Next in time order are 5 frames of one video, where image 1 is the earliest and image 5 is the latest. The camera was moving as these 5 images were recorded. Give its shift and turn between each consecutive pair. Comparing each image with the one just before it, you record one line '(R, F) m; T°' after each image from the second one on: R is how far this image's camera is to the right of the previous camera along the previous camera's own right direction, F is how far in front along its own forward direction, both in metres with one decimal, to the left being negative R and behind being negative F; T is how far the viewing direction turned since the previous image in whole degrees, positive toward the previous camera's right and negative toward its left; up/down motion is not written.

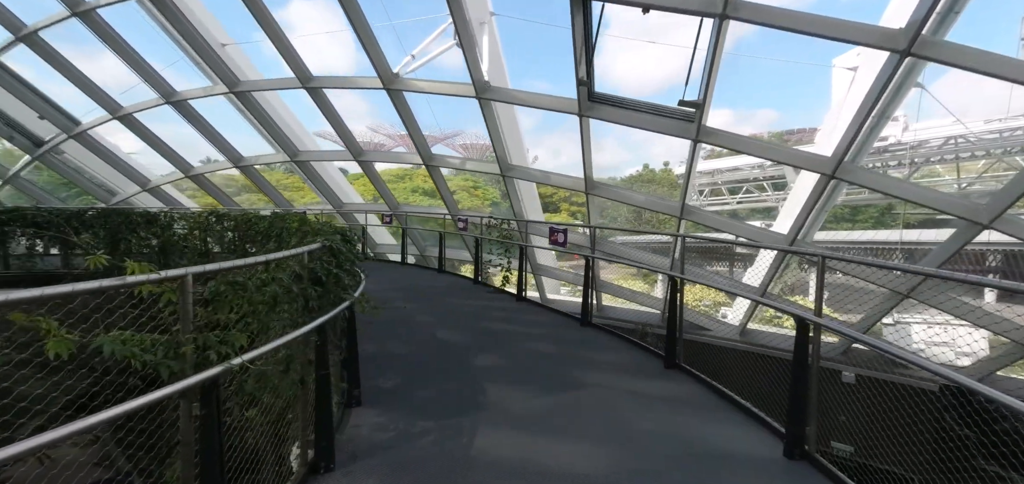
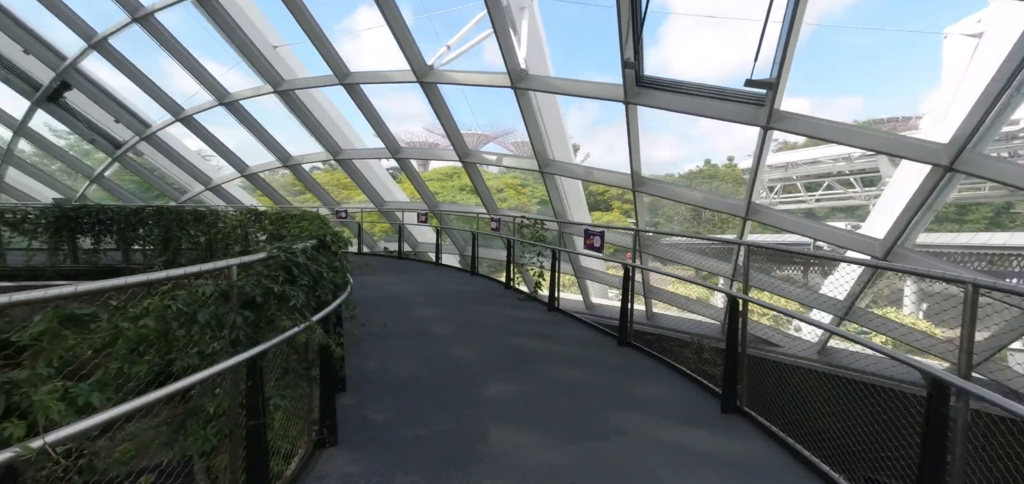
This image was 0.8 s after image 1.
(+0.3, +0.7) m; -7°
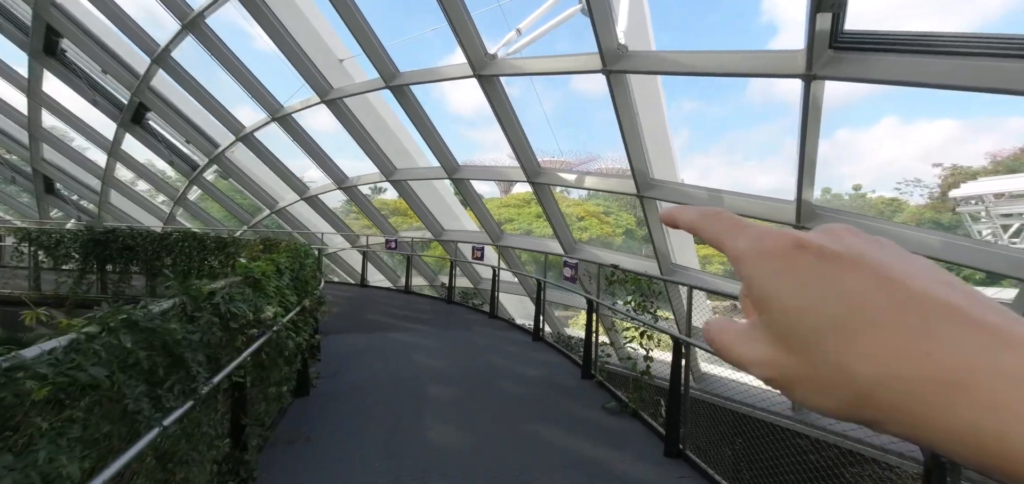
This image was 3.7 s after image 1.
(-0.1, +2.6) m; -11°
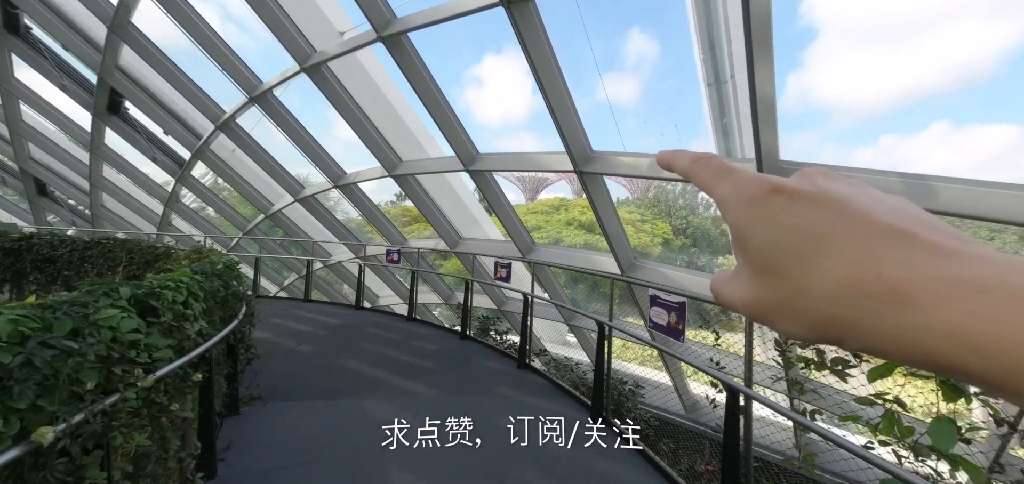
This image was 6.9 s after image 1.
(-0.2, +2.3) m; -3°
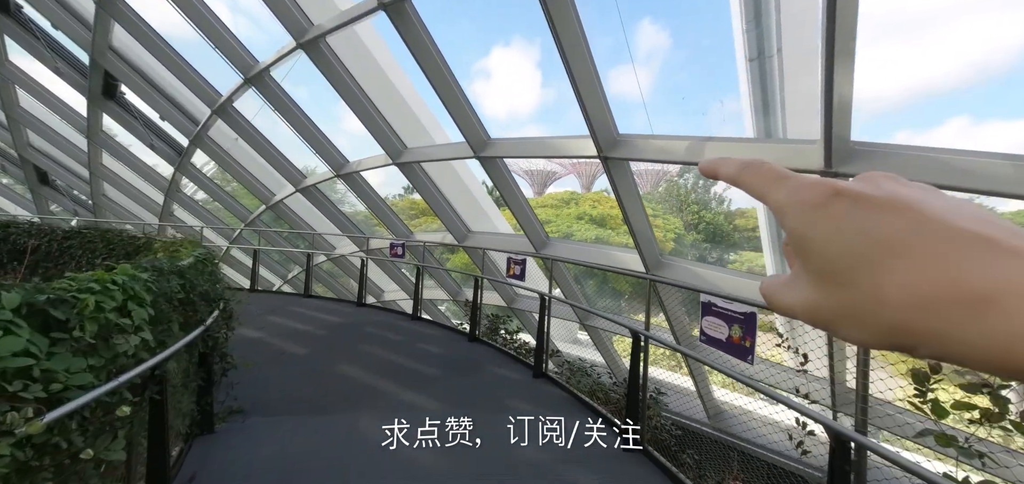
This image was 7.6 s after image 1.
(-0.1, +0.6) m; -1°
